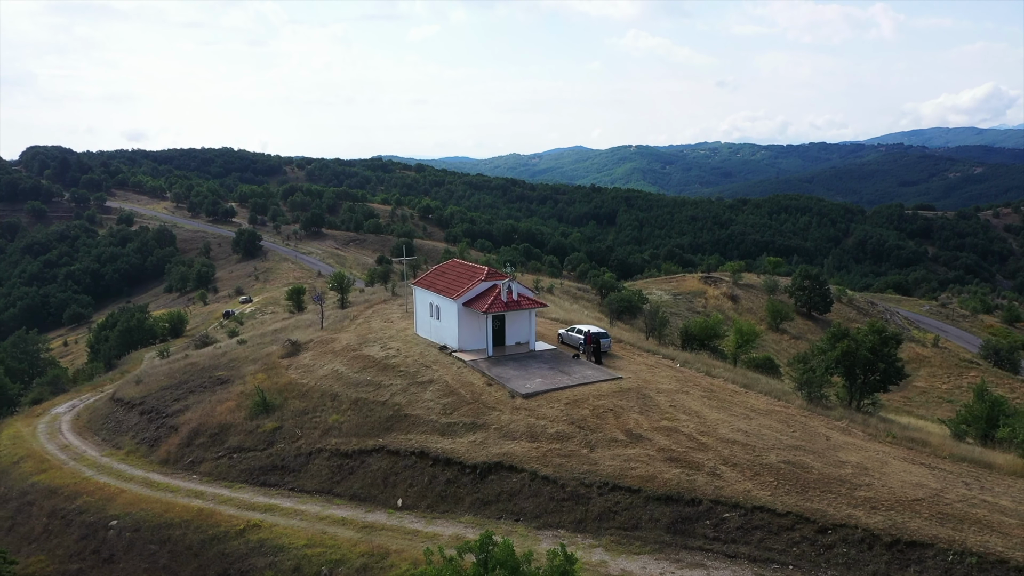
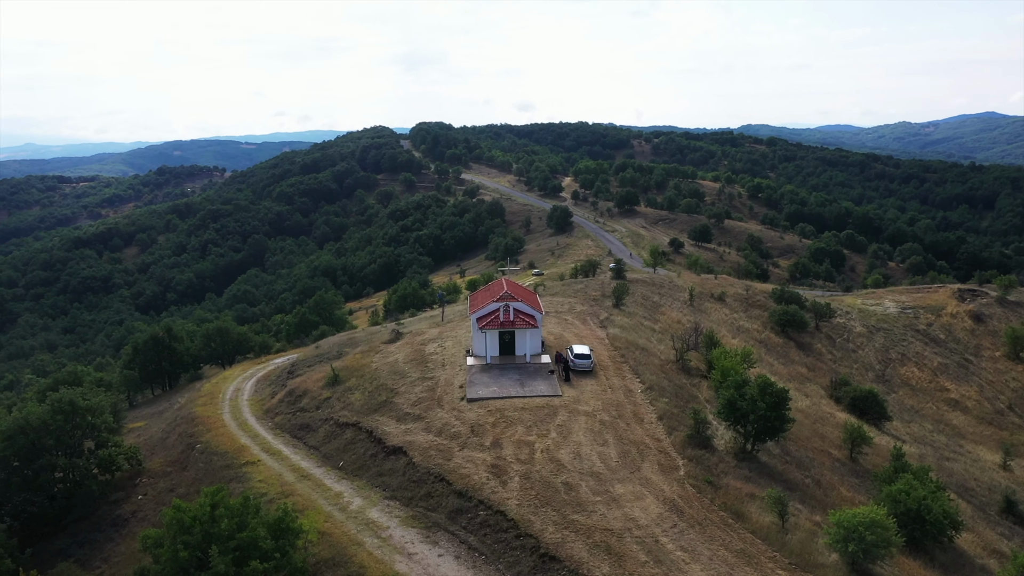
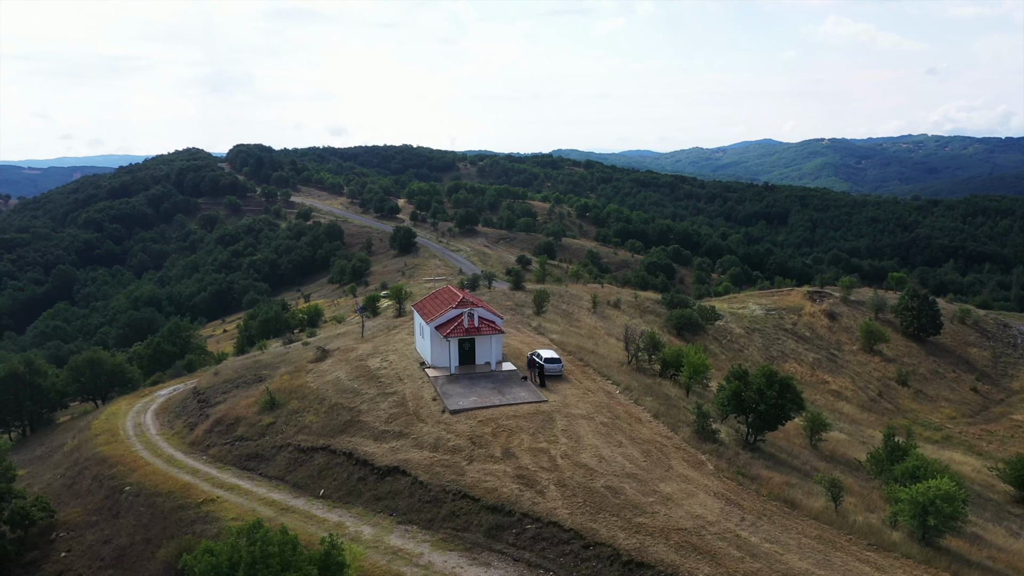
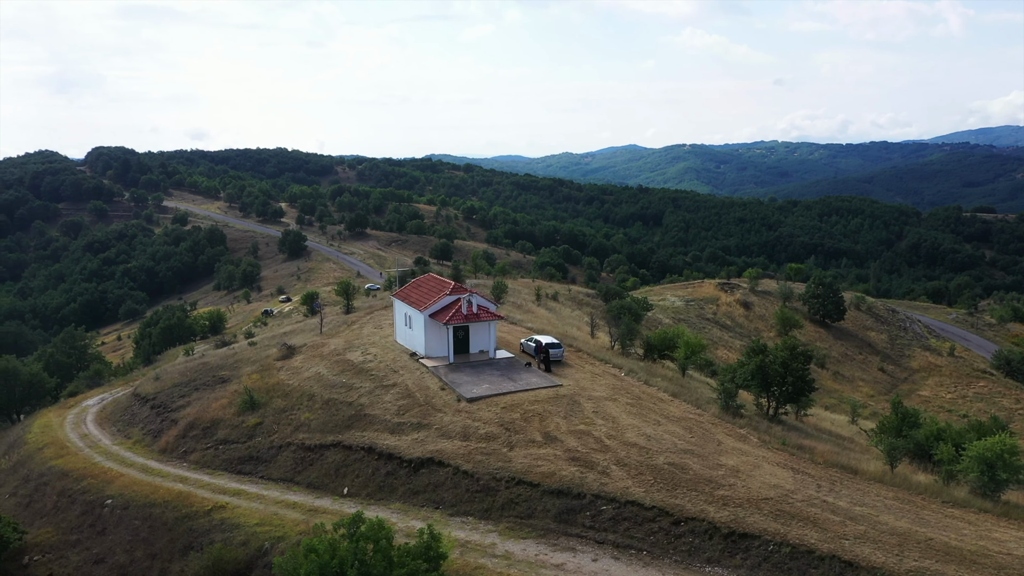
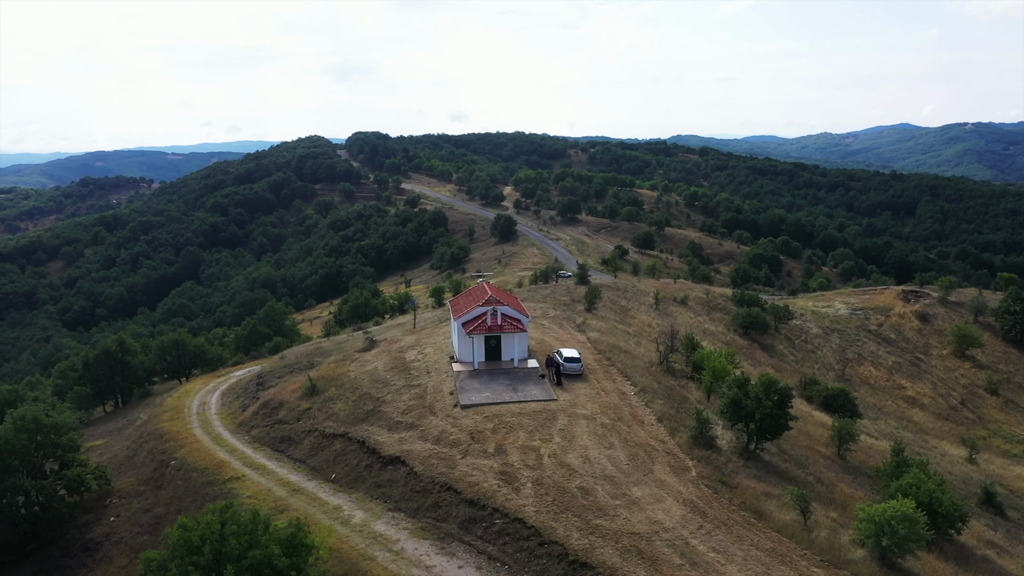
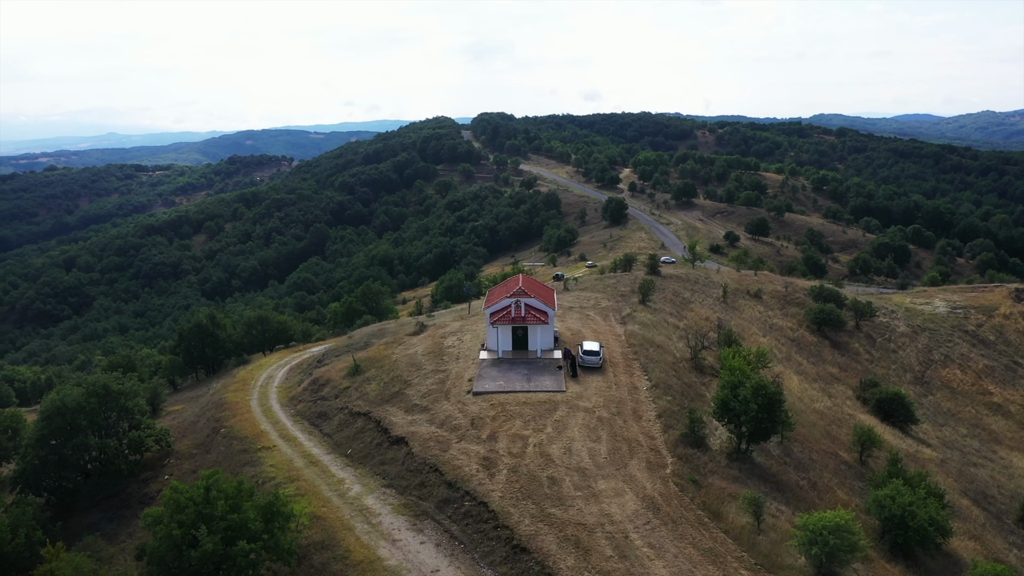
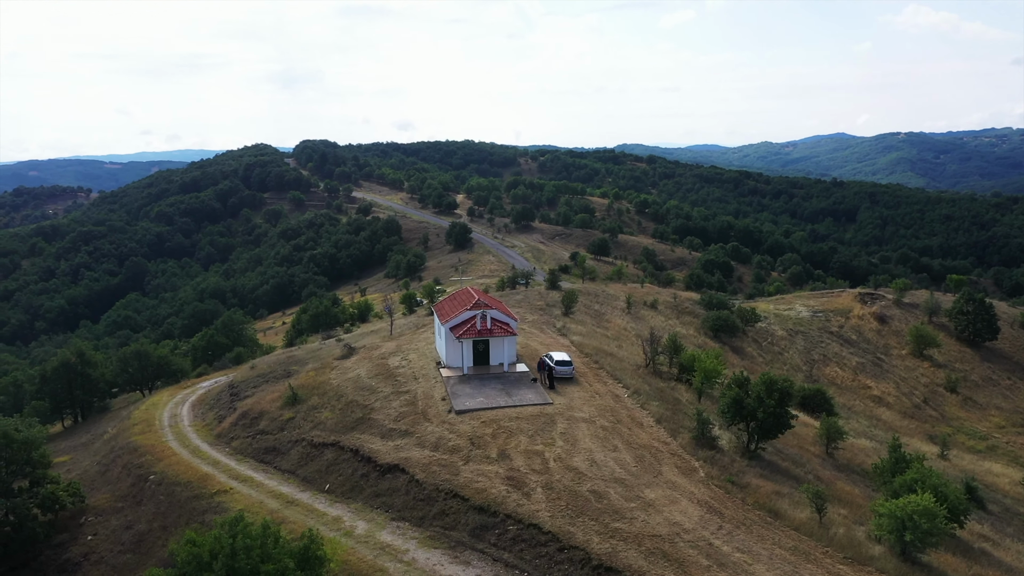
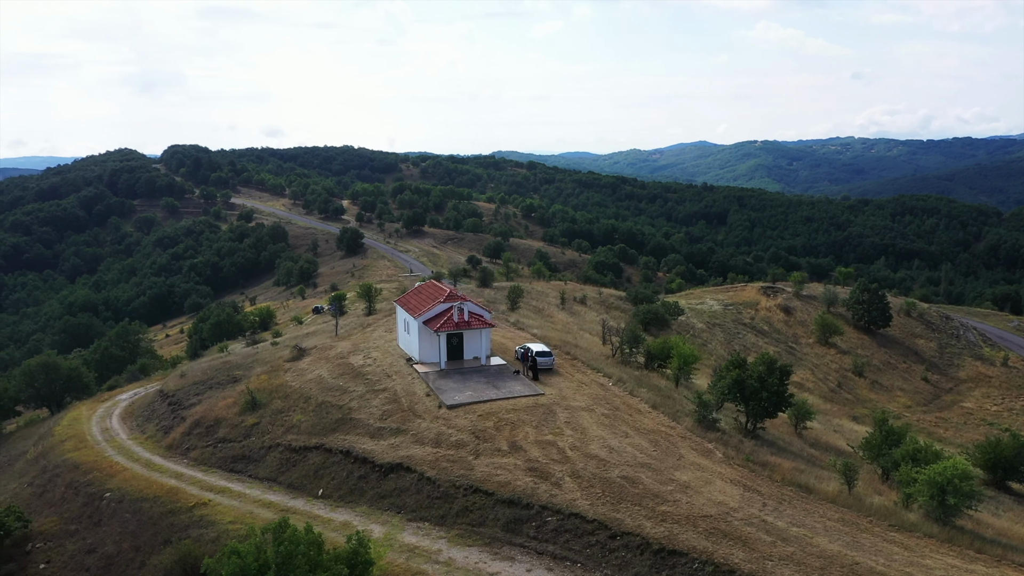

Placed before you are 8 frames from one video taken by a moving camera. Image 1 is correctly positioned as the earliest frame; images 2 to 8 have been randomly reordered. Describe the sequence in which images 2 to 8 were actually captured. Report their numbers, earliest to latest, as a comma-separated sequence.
4, 8, 3, 7, 5, 2, 6
